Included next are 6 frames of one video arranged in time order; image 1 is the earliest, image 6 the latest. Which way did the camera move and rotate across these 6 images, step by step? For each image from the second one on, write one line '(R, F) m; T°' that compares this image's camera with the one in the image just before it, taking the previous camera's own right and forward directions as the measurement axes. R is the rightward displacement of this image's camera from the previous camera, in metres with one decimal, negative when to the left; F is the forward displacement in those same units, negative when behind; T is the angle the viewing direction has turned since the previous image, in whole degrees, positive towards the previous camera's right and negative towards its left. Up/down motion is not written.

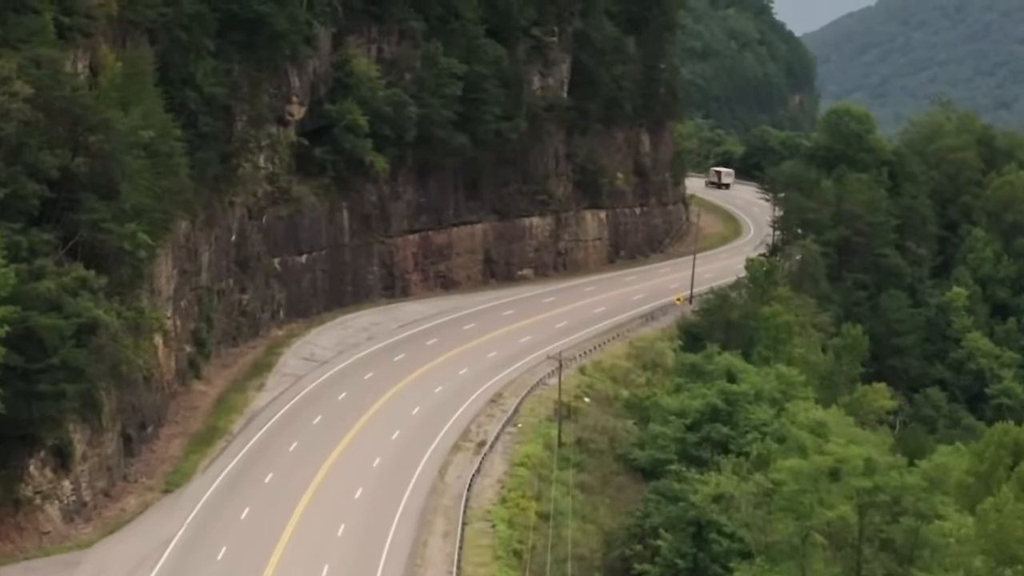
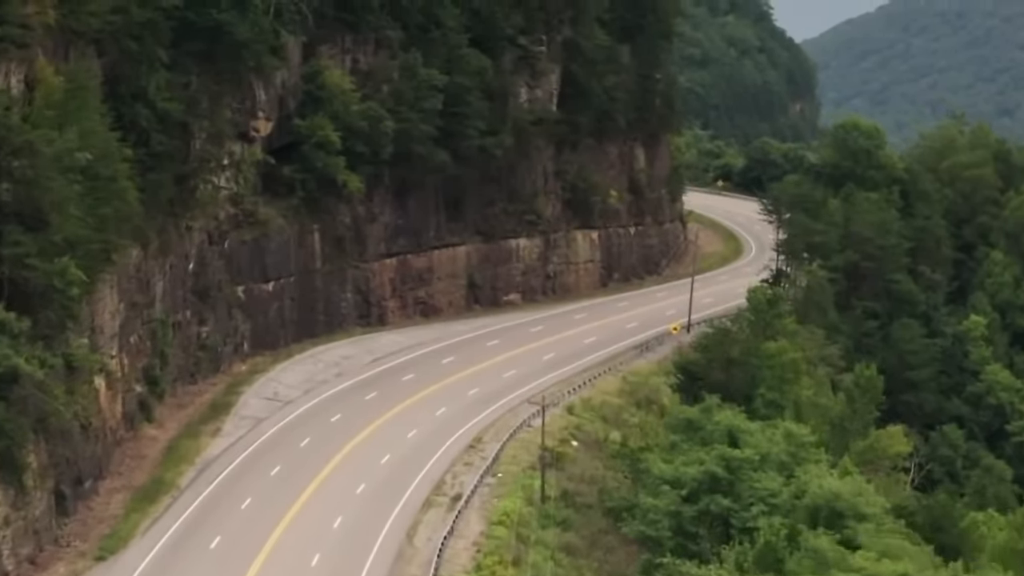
(+0.8, +5.3) m; 0°
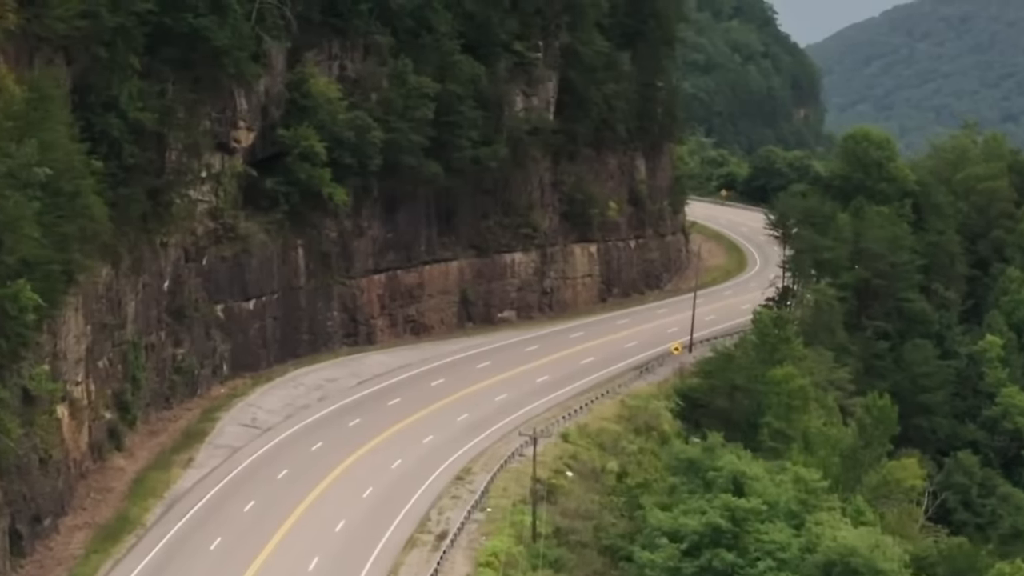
(+0.5, +3.2) m; 0°
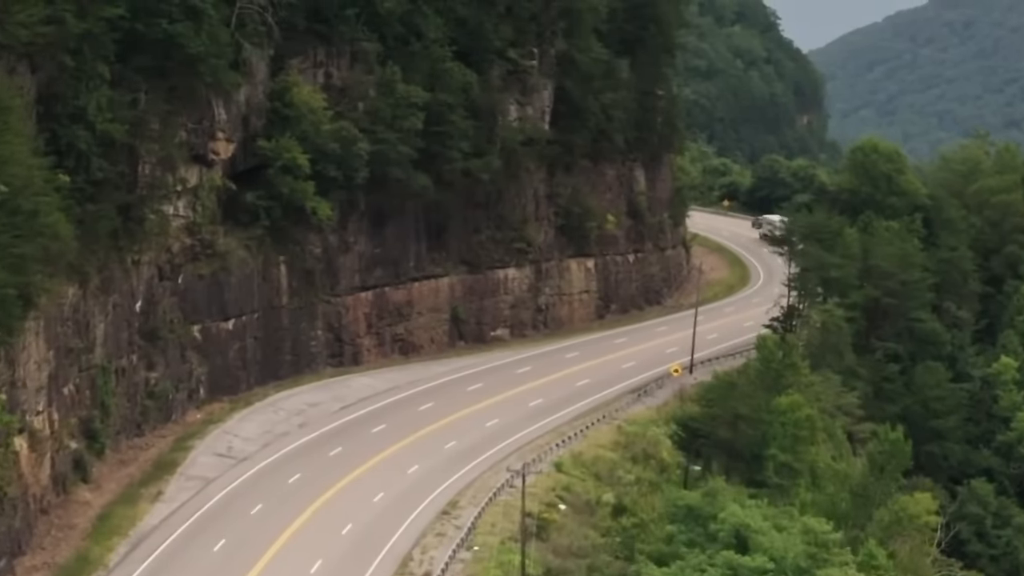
(+0.4, +3.0) m; 0°
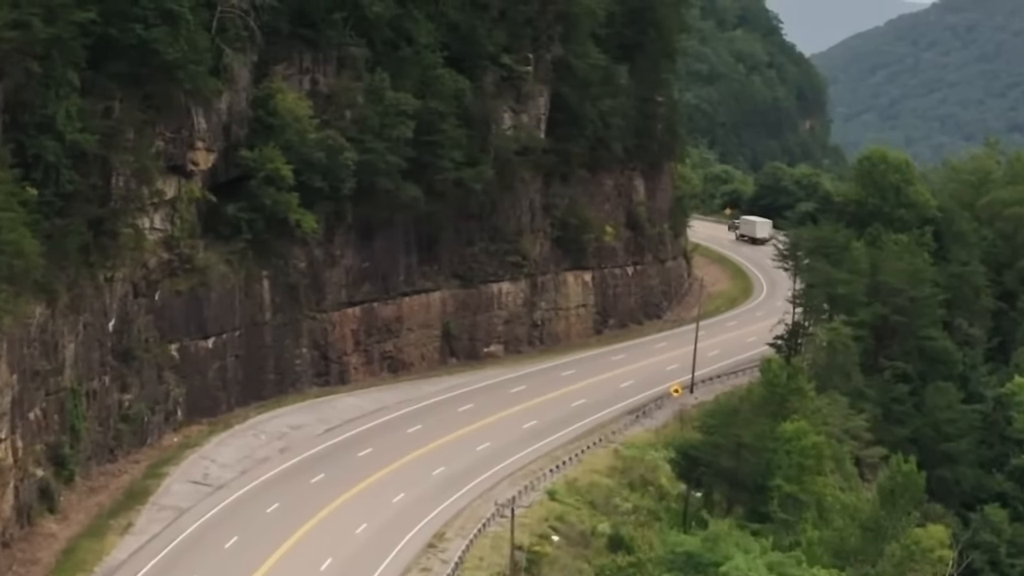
(+0.4, +2.6) m; 0°
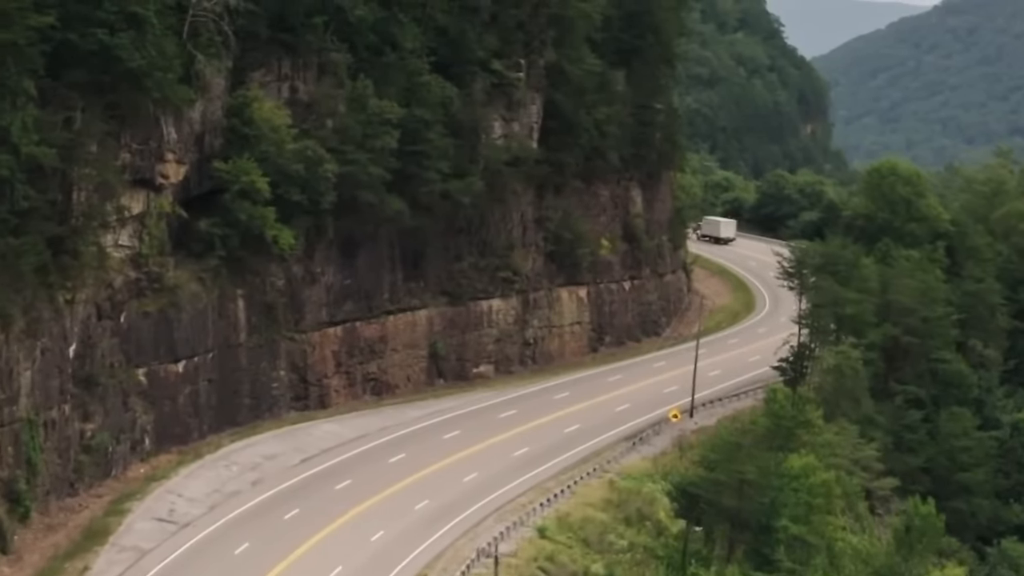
(+0.5, +3.3) m; 0°
